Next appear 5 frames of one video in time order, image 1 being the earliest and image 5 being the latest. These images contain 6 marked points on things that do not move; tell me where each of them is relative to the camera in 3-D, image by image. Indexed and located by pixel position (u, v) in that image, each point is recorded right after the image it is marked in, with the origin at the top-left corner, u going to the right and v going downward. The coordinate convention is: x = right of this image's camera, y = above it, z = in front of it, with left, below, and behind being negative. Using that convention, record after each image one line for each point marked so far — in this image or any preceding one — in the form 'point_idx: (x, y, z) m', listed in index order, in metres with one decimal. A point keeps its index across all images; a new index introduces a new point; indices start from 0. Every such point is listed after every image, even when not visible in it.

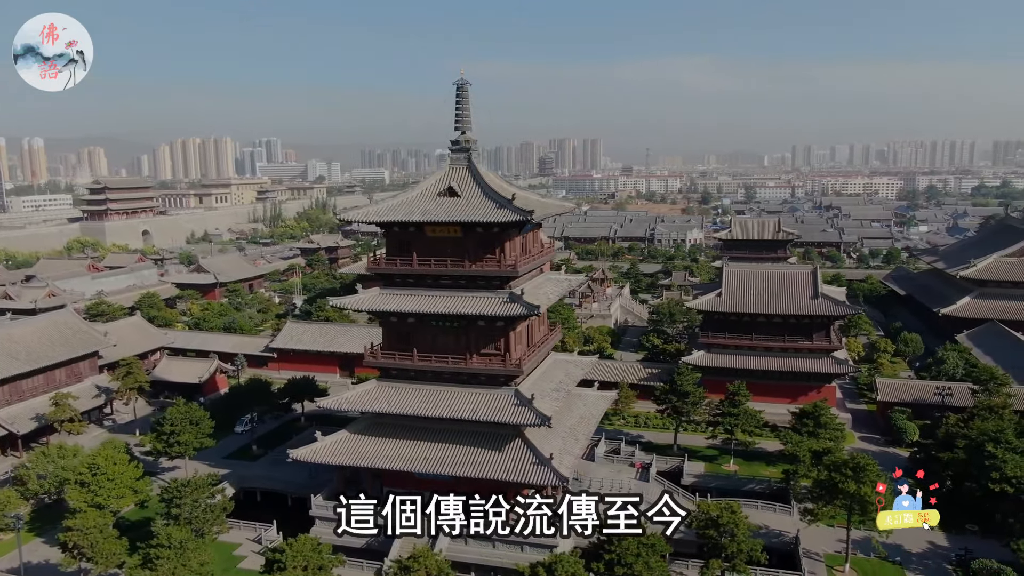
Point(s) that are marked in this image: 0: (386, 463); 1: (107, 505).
0: (-2.9, -4.0, +15.8) m
1: (-9.2, -5.0, +15.8) m
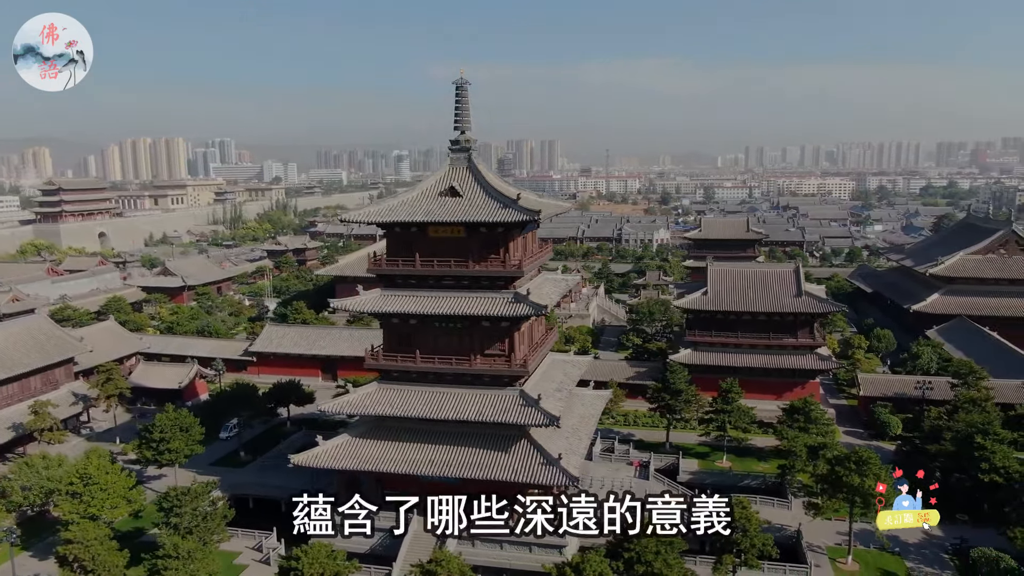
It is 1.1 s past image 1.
0: (-2.7, -4.0, +15.5) m
1: (-9.0, -5.0, +15.3) m
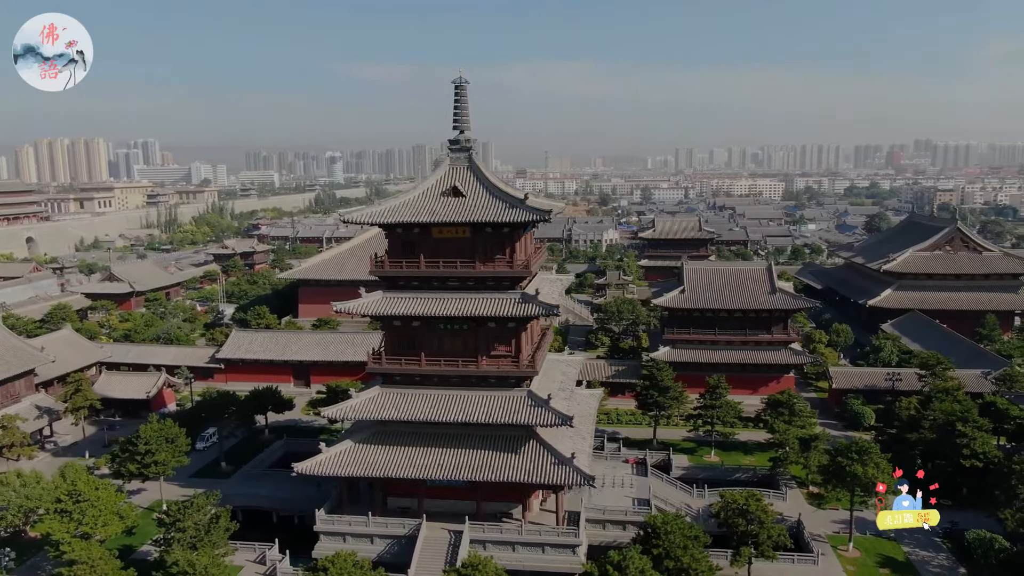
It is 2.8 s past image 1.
0: (-2.5, -4.0, +15.2) m
1: (-8.8, -5.2, +14.5) m
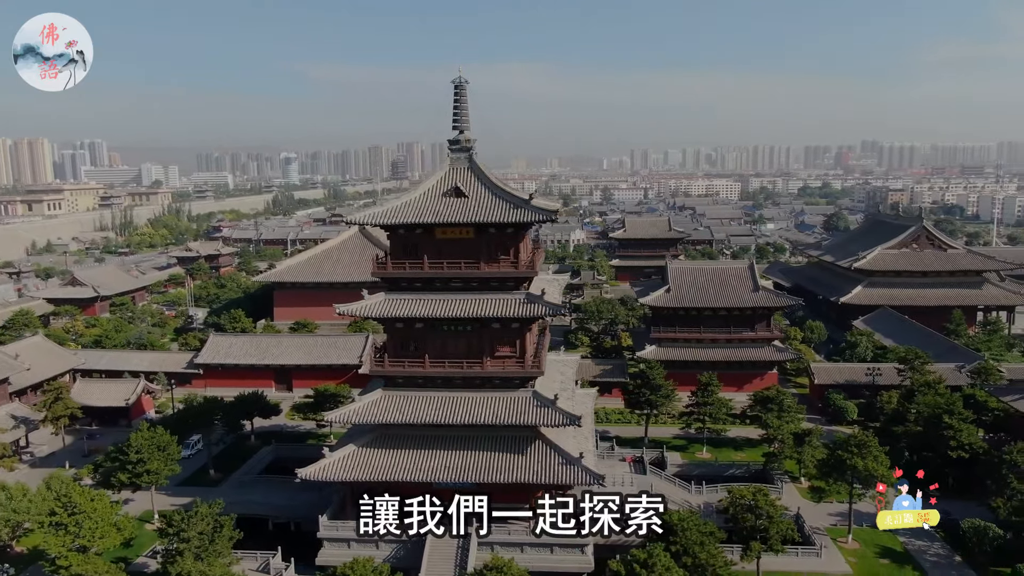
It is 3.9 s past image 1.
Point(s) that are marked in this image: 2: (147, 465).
0: (-2.3, -4.1, +15.1) m
1: (-8.6, -5.2, +14.0) m
2: (-9.0, -4.4, +17.1) m
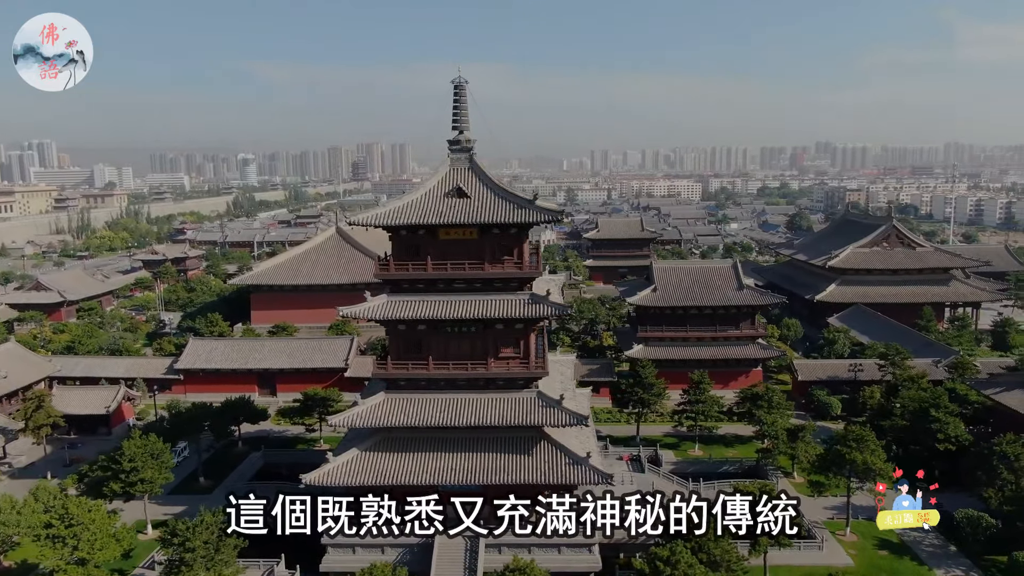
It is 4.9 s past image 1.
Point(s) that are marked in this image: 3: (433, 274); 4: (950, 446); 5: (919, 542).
0: (-2.2, -4.1, +15.0) m
1: (-8.3, -5.3, +13.6) m
2: (-8.9, -4.5, +16.6) m
3: (-1.8, +0.3, +15.5) m
4: (+11.8, -4.3, +18.7) m
5: (+9.3, -5.8, +15.8) m
